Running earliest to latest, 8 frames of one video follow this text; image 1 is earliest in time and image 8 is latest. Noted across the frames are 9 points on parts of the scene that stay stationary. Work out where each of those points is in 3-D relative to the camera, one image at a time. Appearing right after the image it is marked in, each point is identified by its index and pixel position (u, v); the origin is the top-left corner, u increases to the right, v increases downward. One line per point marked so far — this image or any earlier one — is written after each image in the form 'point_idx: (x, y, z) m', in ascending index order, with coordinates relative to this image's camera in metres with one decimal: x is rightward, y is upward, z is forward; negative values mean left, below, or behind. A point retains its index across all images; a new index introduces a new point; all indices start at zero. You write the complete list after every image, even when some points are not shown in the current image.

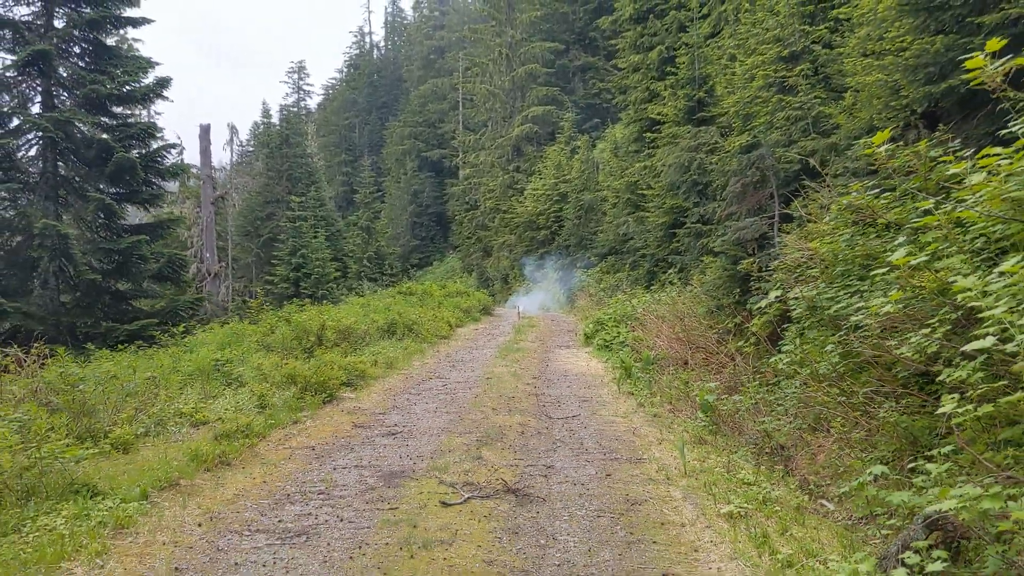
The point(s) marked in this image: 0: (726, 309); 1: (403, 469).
0: (+2.1, -0.2, +8.6) m
1: (-0.6, -1.1, +5.1) m
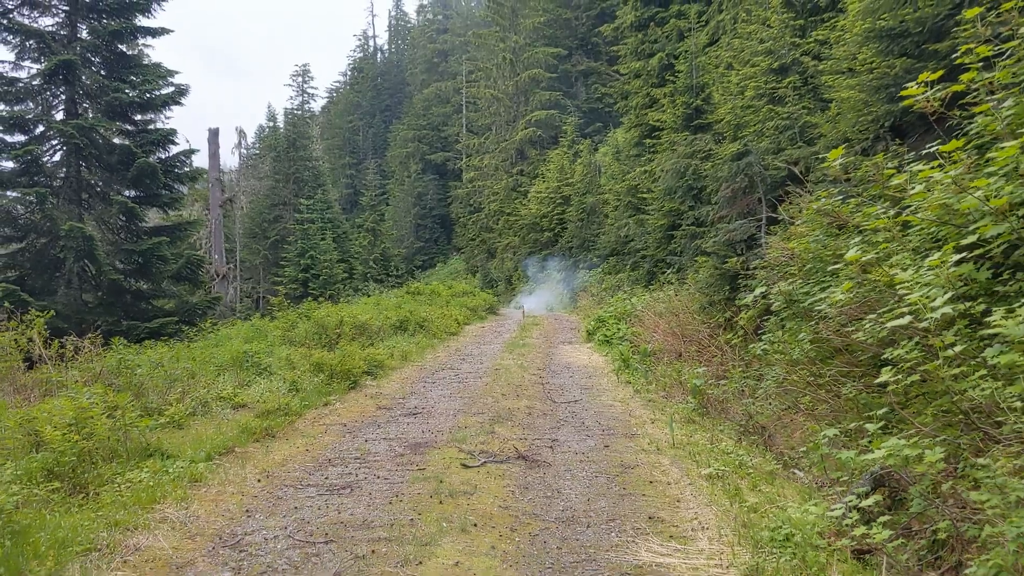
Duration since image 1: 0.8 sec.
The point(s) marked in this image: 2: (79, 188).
0: (+2.2, -0.2, +9.3) m
1: (-0.6, -1.0, +5.8) m
2: (-9.1, +2.1, +18.2) m
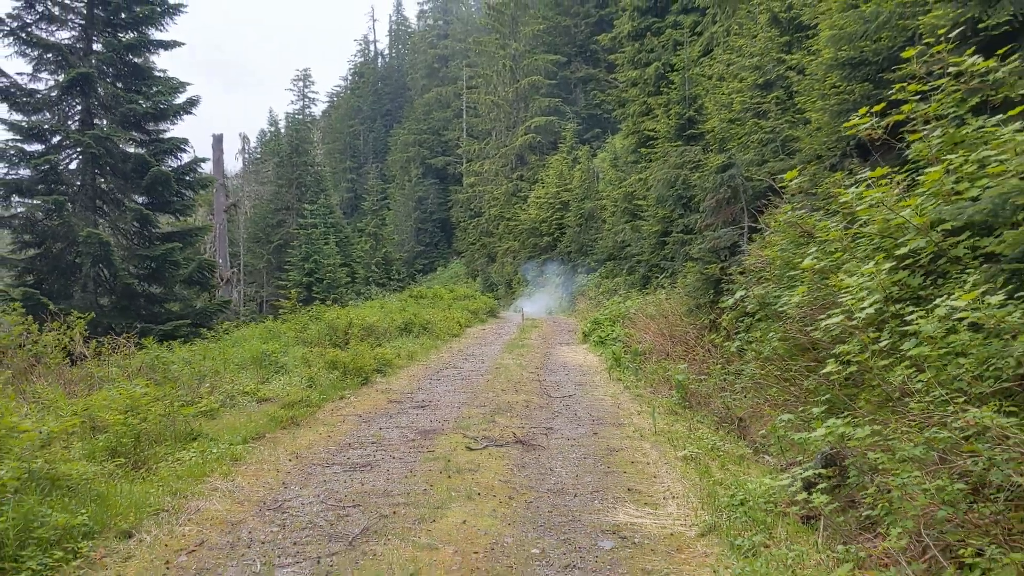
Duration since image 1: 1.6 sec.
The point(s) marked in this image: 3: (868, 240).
0: (+2.2, -0.2, +10.0) m
1: (-0.6, -1.0, +6.5) m
2: (-9.1, +2.0, +18.9) m
3: (+2.1, +0.3, +5.2) m
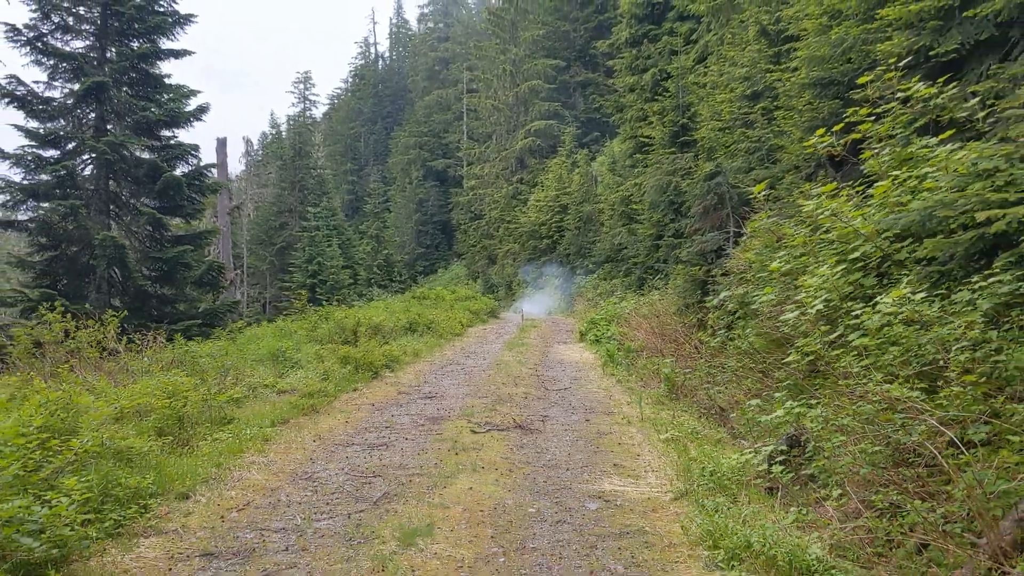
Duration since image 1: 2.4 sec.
0: (+2.2, -0.2, +10.7) m
1: (-0.6, -1.0, +7.1) m
2: (-9.1, +2.0, +19.6) m
3: (+2.1, +0.3, +5.8) m
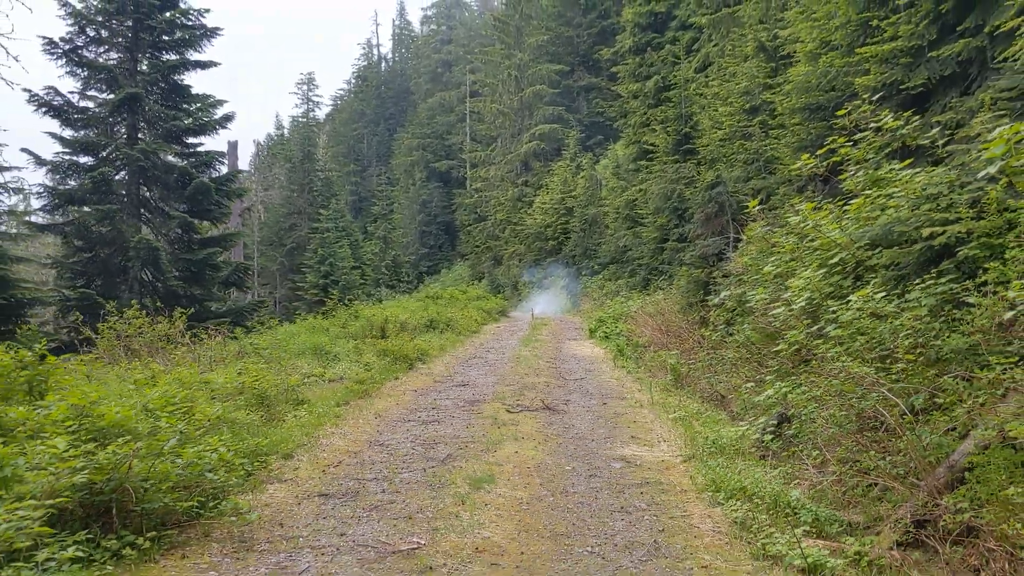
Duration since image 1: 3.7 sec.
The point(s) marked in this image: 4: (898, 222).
0: (+2.5, -0.2, +11.7) m
1: (-0.3, -1.0, +8.2) m
2: (-8.8, +2.0, +20.6) m
3: (+2.4, +0.3, +6.9) m
4: (+2.5, +0.4, +5.5) m
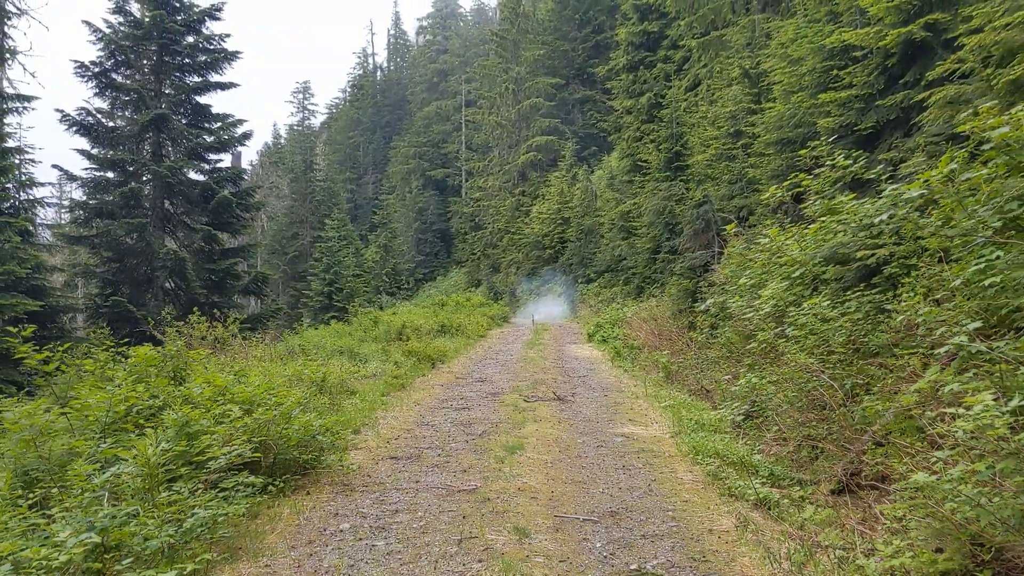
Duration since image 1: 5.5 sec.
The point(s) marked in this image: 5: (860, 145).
0: (+2.6, -0.4, +13.1) m
1: (-0.2, -1.1, +9.5) m
2: (-8.8, +1.8, +22.0) m
3: (+2.5, +0.2, +8.3) m
4: (+2.6, +0.3, +6.9) m
5: (+3.7, +1.5, +9.2) m
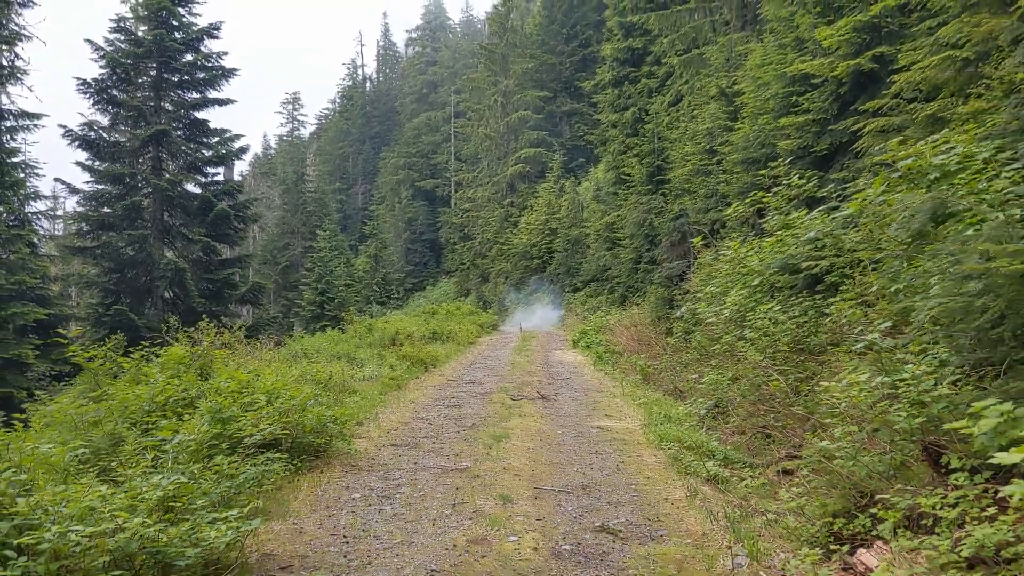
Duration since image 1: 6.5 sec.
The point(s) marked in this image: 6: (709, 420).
0: (+2.4, -0.5, +14.0) m
1: (-0.3, -1.2, +10.3) m
2: (-9.1, +1.5, +22.7) m
3: (+2.4, +0.1, +9.1) m
4: (+2.5, +0.3, +7.8) m
5: (+3.5, +1.4, +10.0) m
6: (+1.8, -1.2, +7.8) m
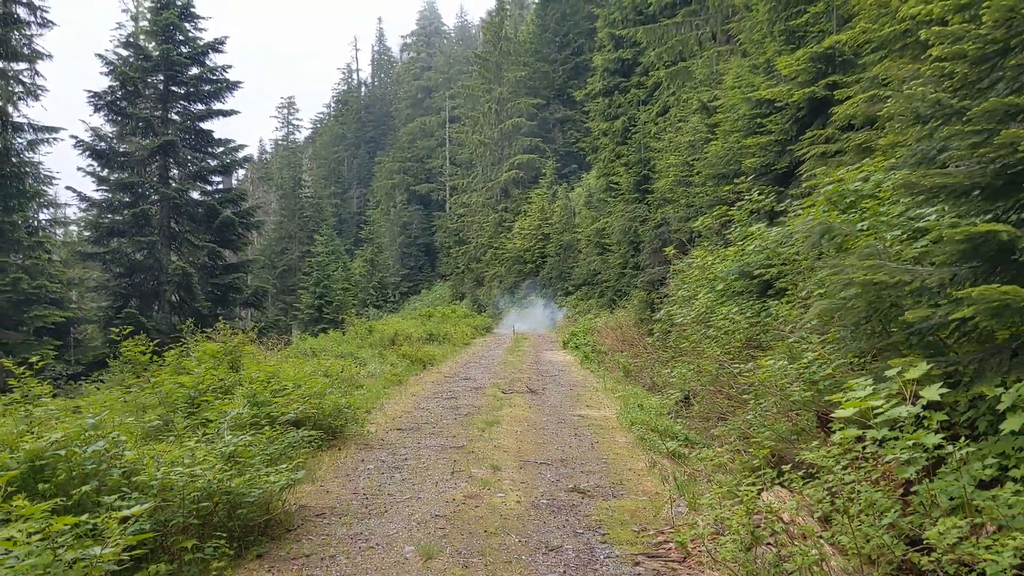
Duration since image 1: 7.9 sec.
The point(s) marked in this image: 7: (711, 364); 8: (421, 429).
0: (+2.3, -0.6, +15.0) m
1: (-0.4, -1.3, +11.3) m
2: (-9.3, +1.4, +23.7) m
3: (+2.3, +0.1, +10.1) m
4: (+2.4, +0.2, +8.8) m
5: (+3.4, +1.4, +11.1) m
6: (+1.7, -1.2, +8.8) m
7: (+2.0, -0.8, +8.4) m
8: (-0.8, -1.3, +7.8) m
